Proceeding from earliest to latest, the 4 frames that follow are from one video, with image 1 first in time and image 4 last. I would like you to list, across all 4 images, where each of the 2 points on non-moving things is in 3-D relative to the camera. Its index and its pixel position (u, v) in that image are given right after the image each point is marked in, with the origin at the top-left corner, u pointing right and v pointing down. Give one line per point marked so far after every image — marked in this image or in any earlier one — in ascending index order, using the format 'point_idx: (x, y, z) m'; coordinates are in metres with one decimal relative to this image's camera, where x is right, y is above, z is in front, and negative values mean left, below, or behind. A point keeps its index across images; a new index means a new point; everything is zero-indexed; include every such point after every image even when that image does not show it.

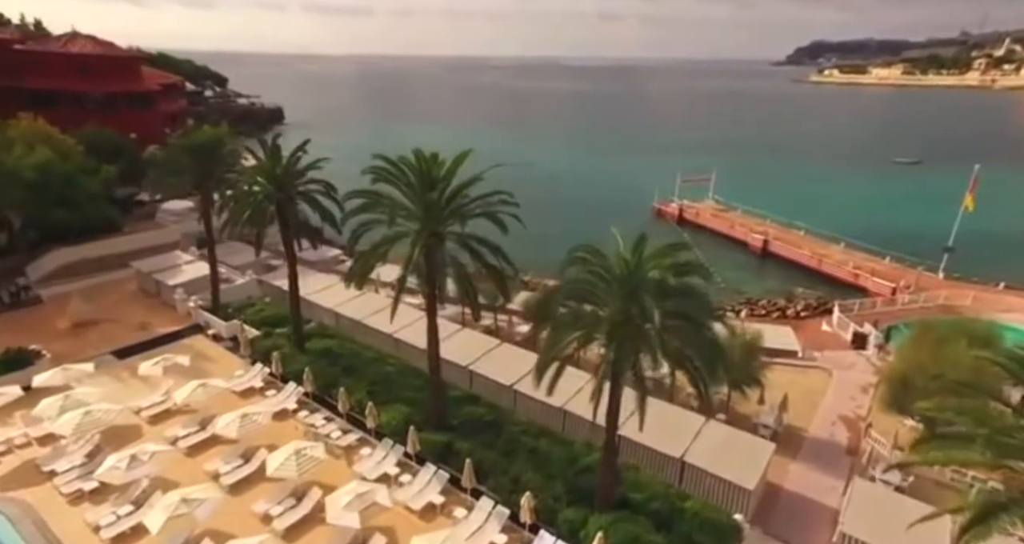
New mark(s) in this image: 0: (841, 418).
0: (+11.0, -4.9, +19.4) m
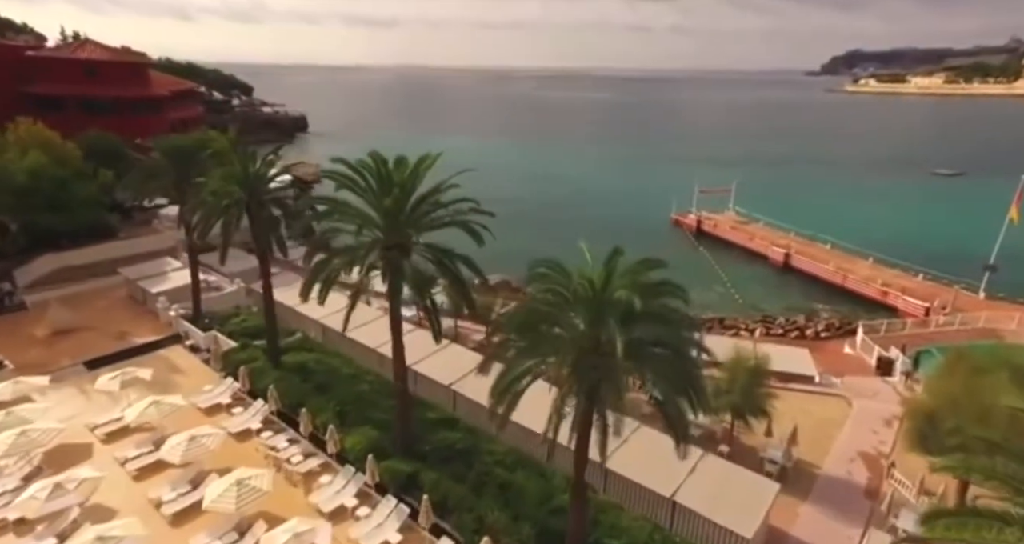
0: (+10.5, -5.5, +17.4) m
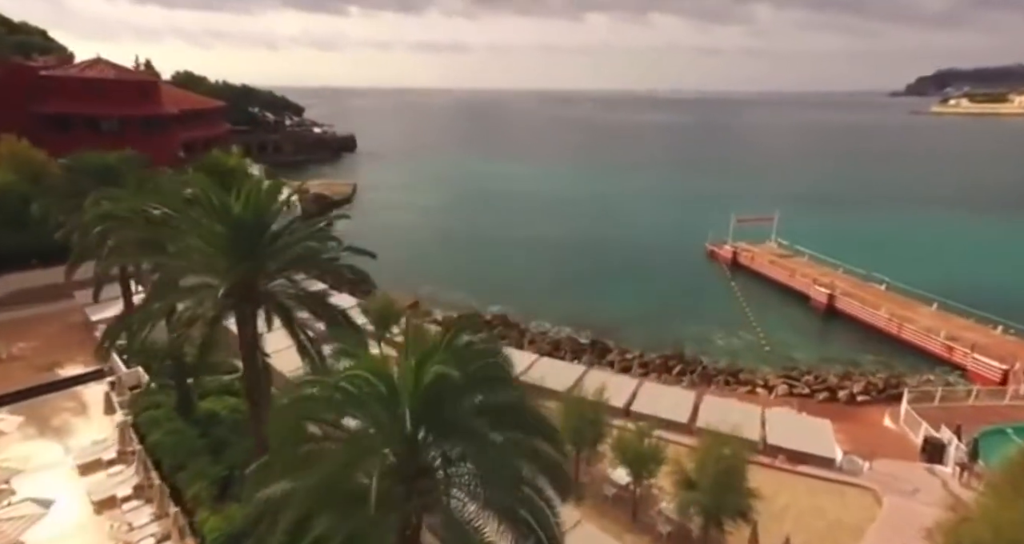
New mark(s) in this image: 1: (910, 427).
0: (+8.3, -6.9, +12.9) m
1: (+13.1, -5.1, +19.1) m
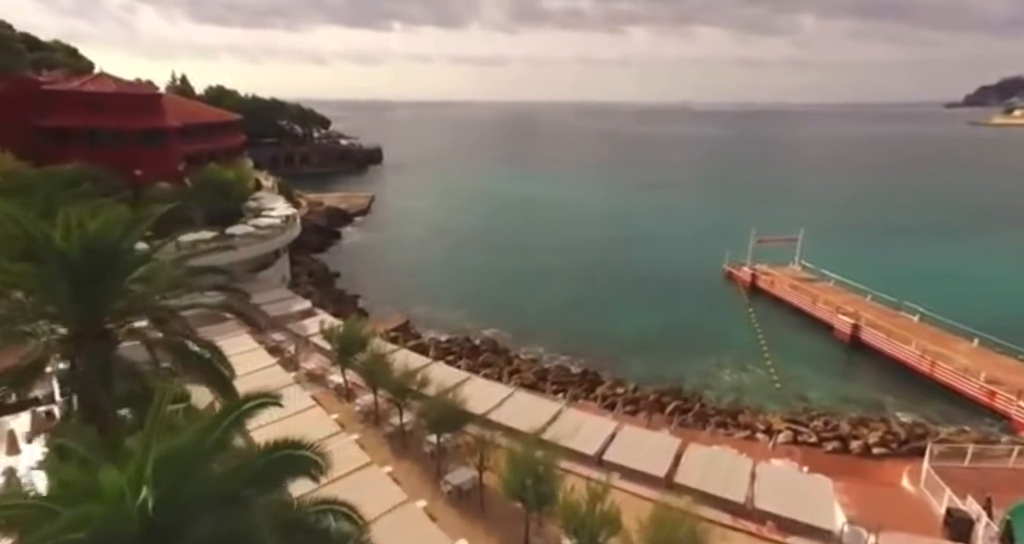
0: (+6.5, -7.8, +10.3) m
1: (+11.8, -6.2, +16.2) m
